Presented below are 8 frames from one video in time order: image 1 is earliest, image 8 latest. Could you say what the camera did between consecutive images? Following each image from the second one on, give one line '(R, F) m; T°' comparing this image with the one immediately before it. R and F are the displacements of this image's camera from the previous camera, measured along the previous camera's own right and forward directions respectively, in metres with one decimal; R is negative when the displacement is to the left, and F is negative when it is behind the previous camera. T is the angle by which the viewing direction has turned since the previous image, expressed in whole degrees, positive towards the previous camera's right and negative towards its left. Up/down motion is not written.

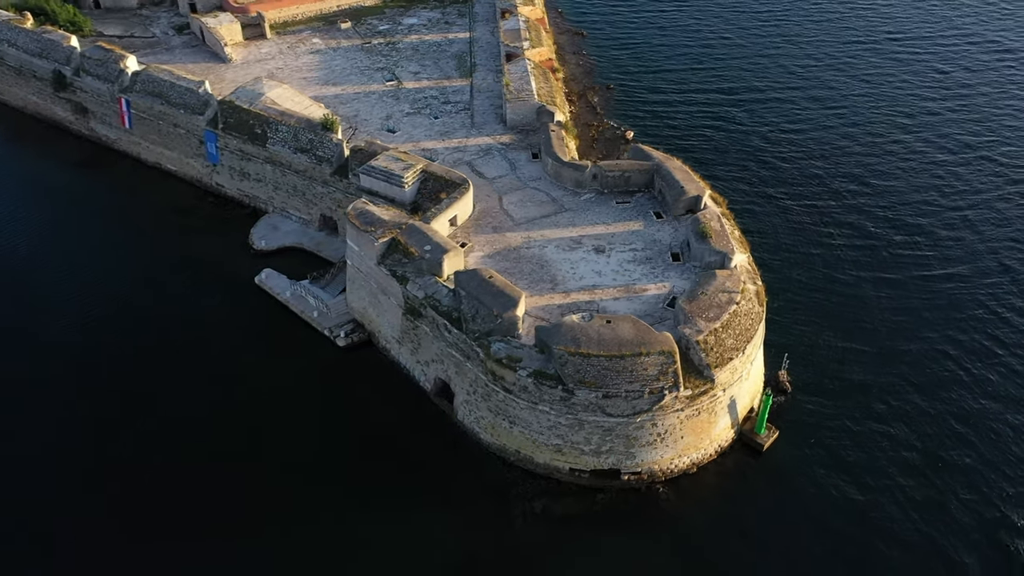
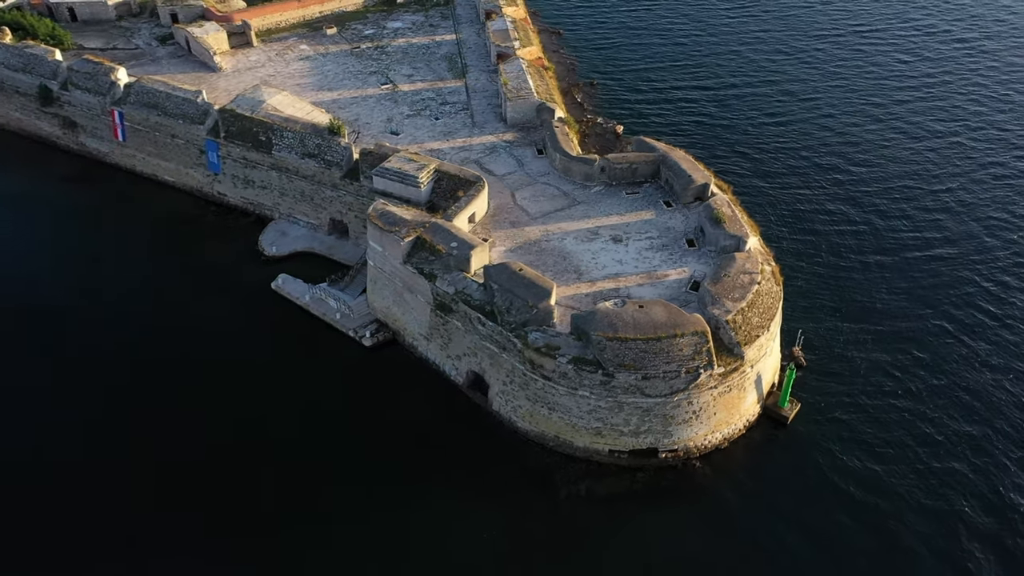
(-2.4, -0.6) m; +3°
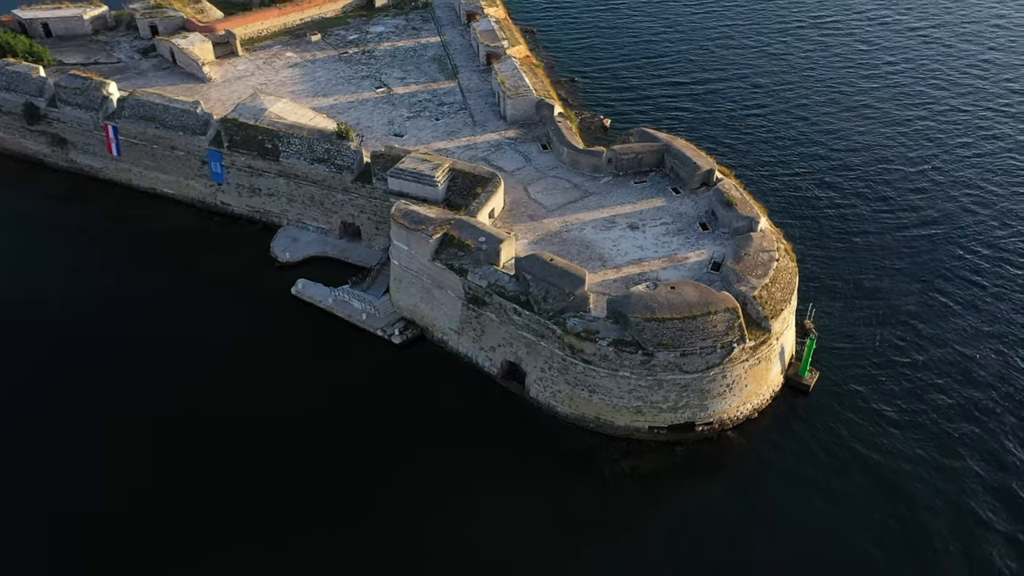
(-2.7, -0.7) m; +4°
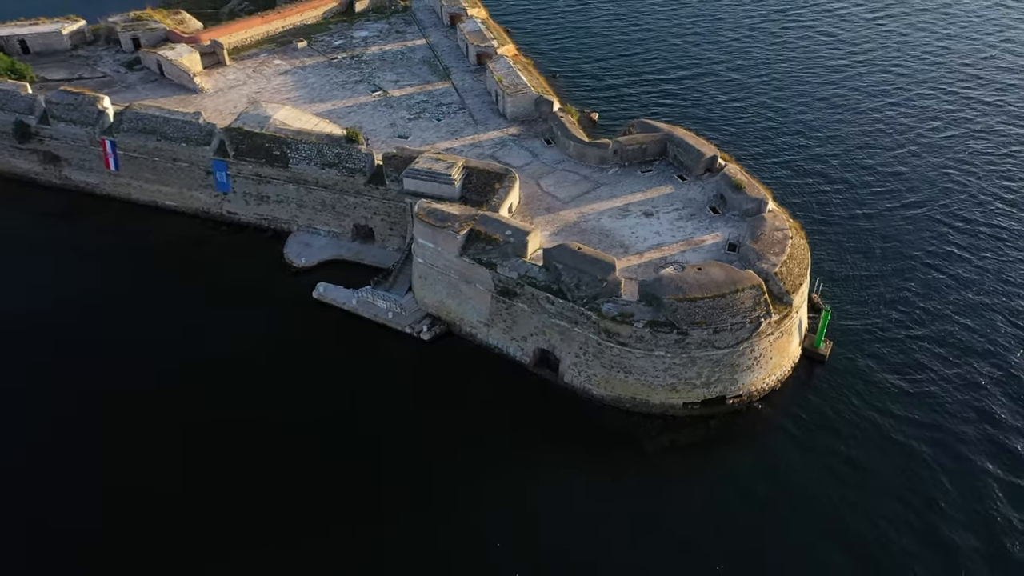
(-2.7, -0.7) m; +3°
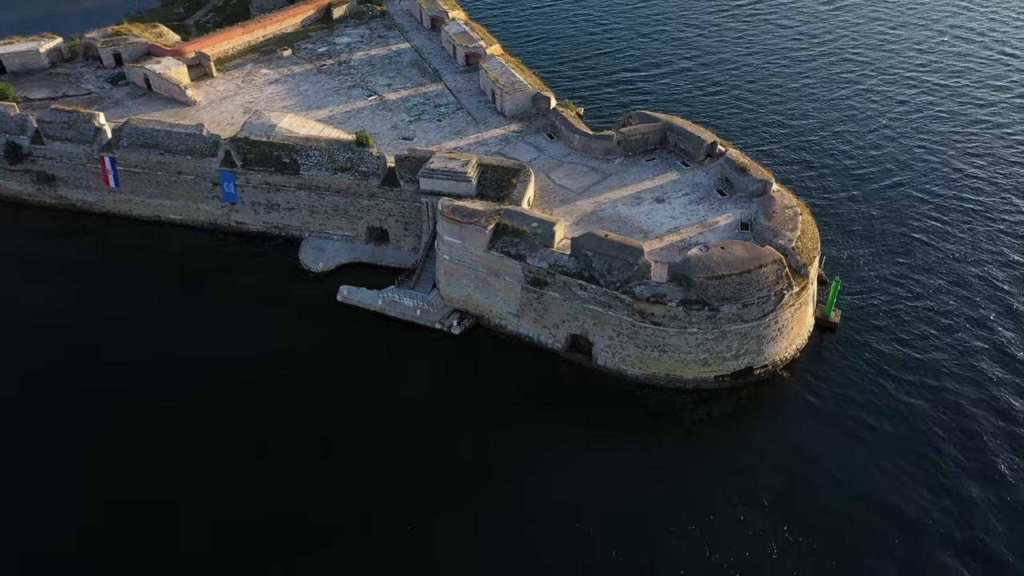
(-3.0, -0.8) m; +4°
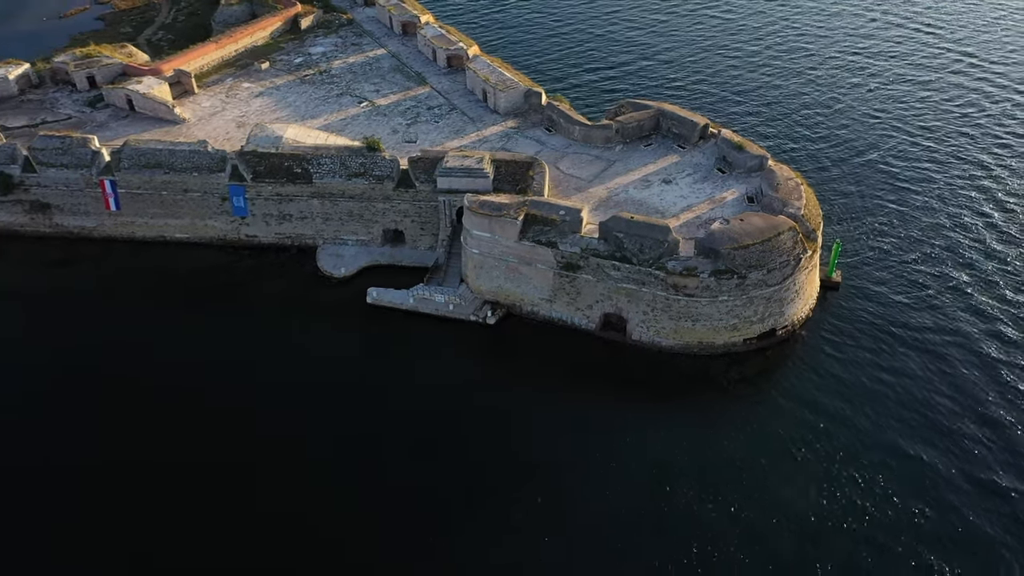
(-4.1, -1.0) m; +5°
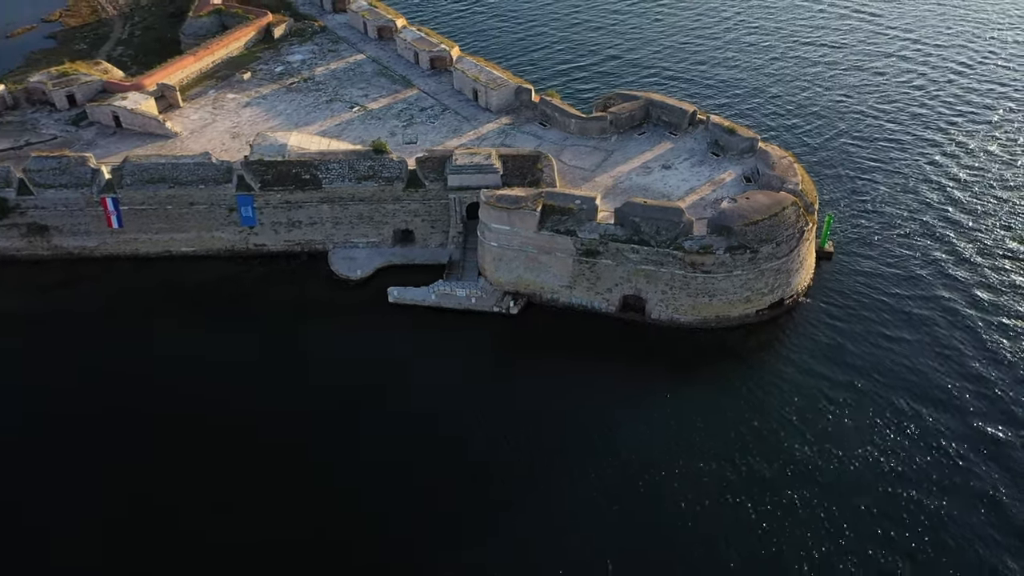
(-3.3, -0.9) m; +4°
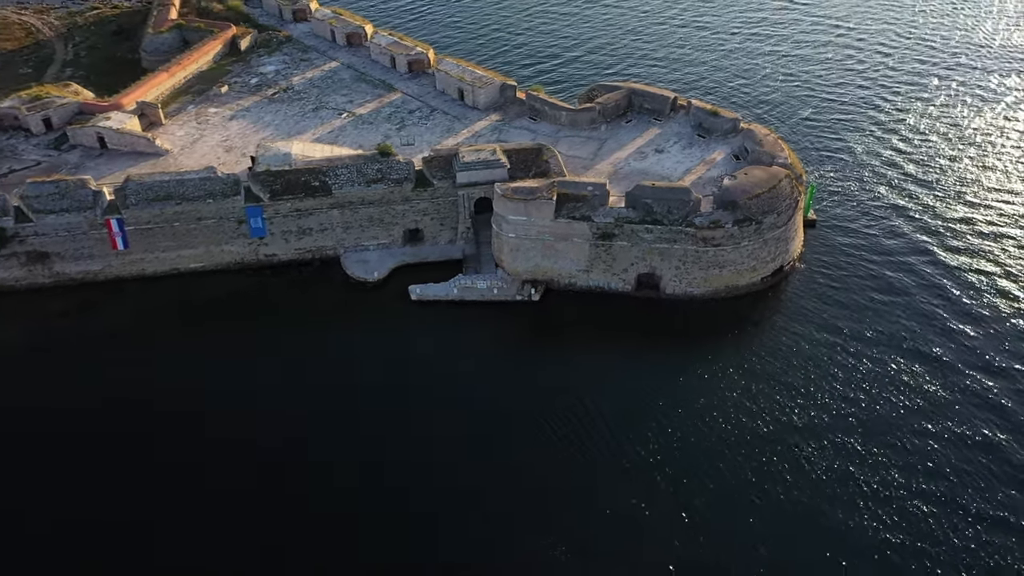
(-4.1, -1.1) m; +6°
